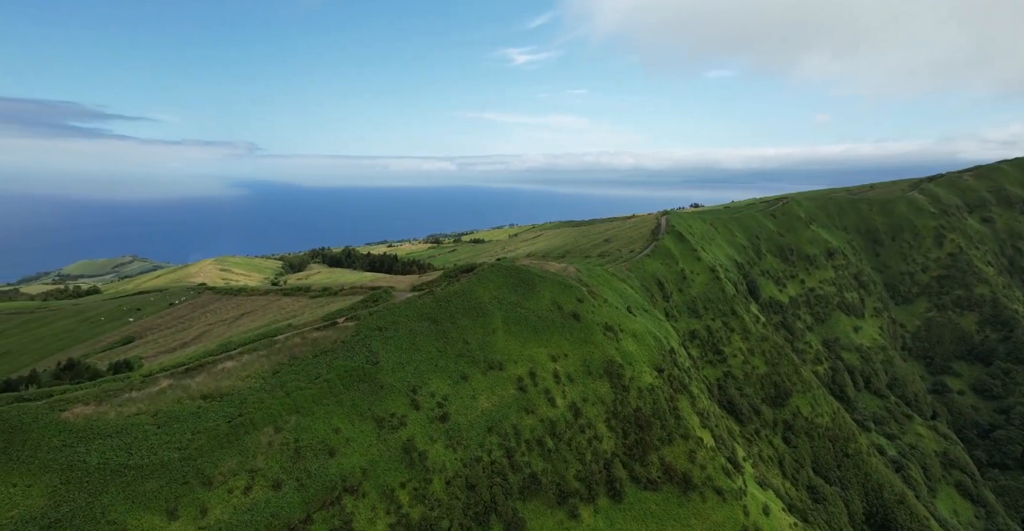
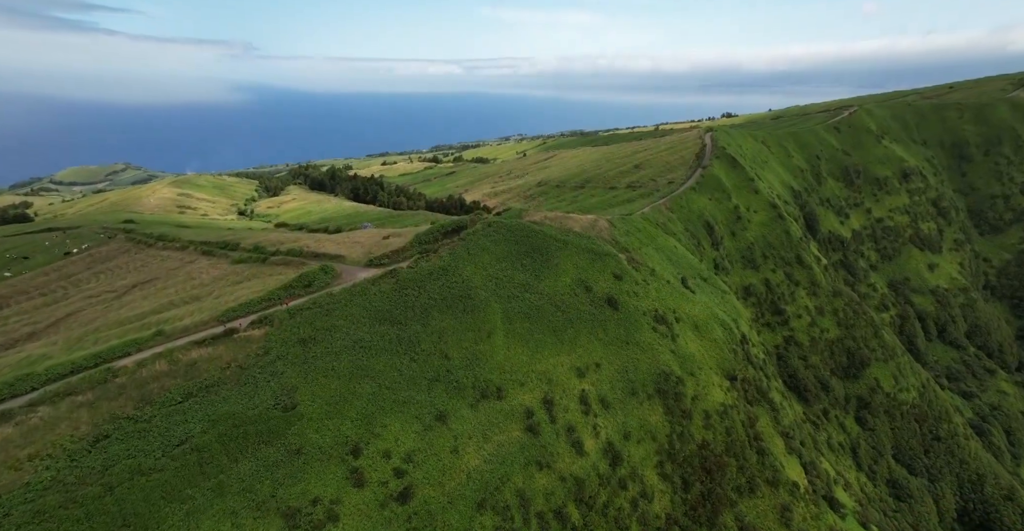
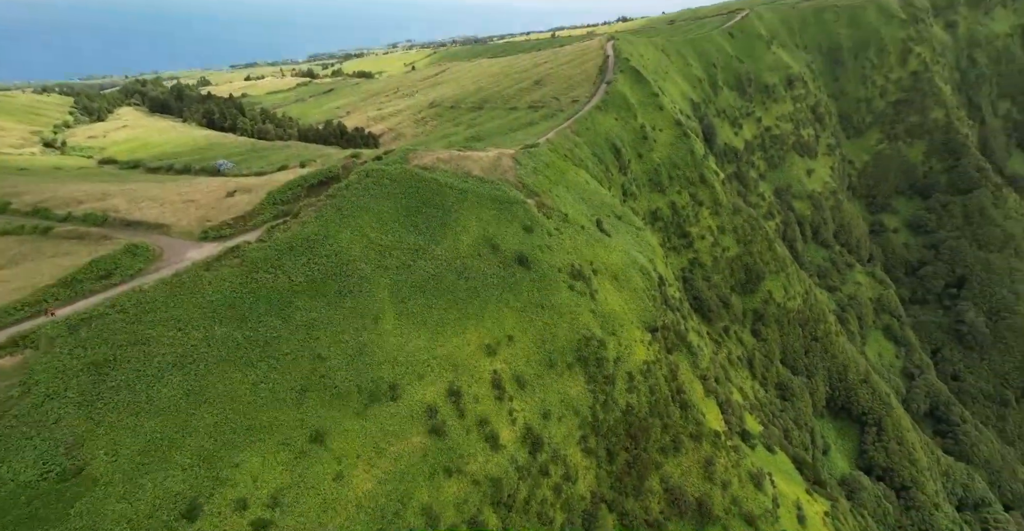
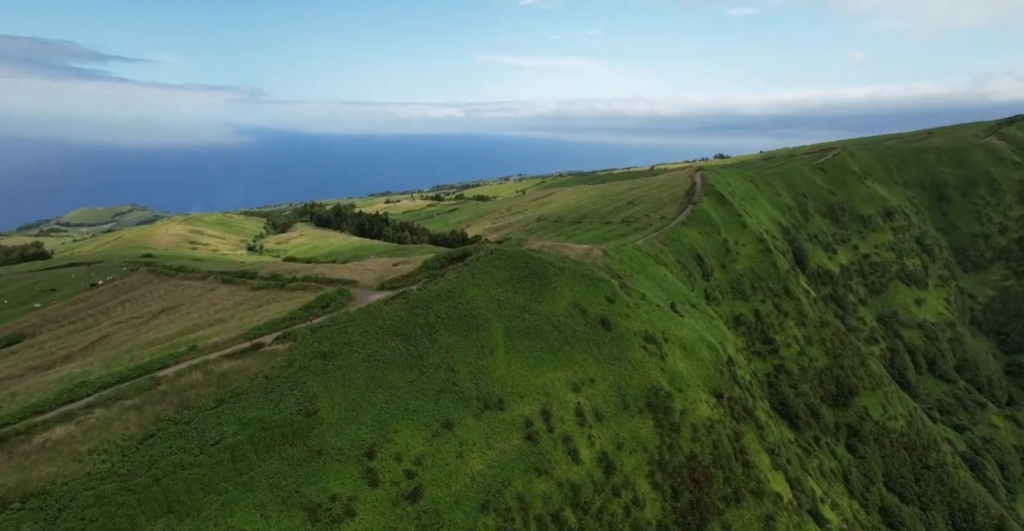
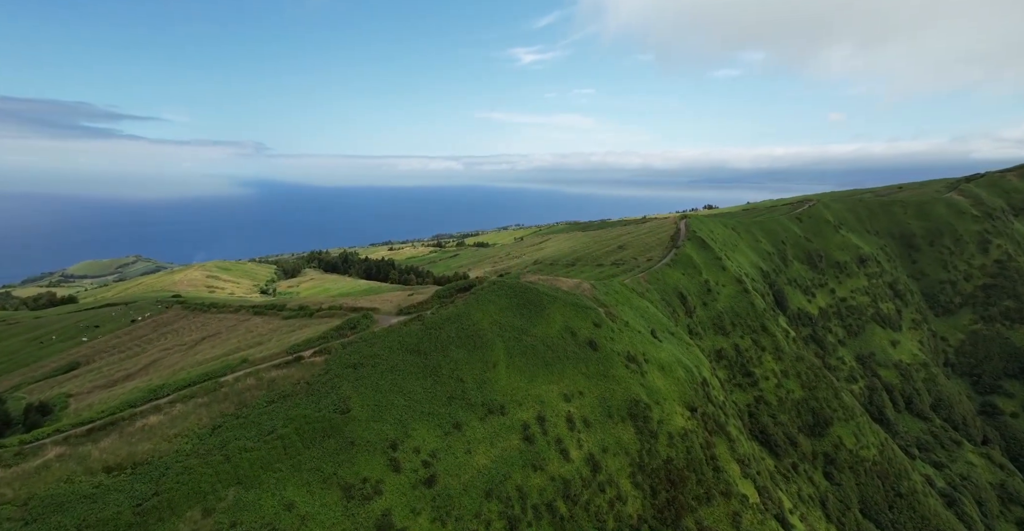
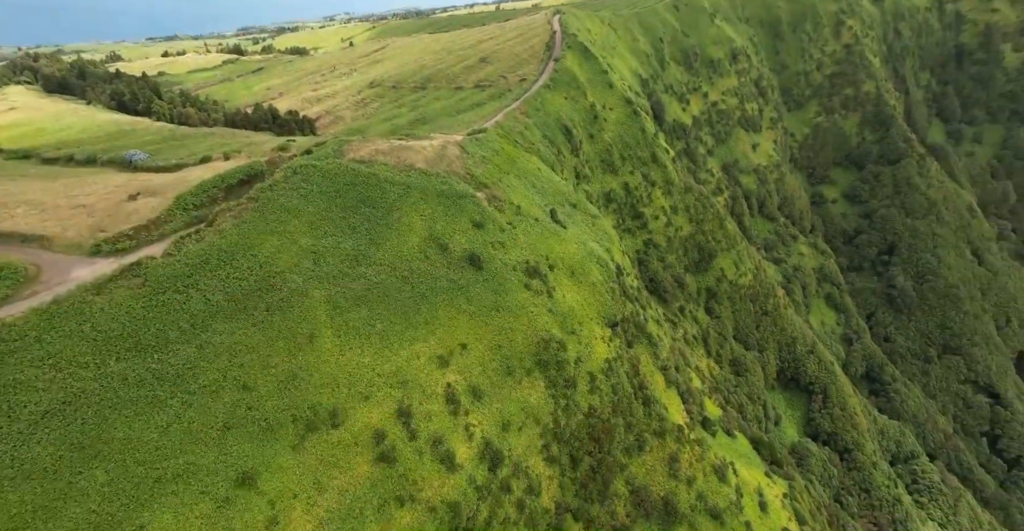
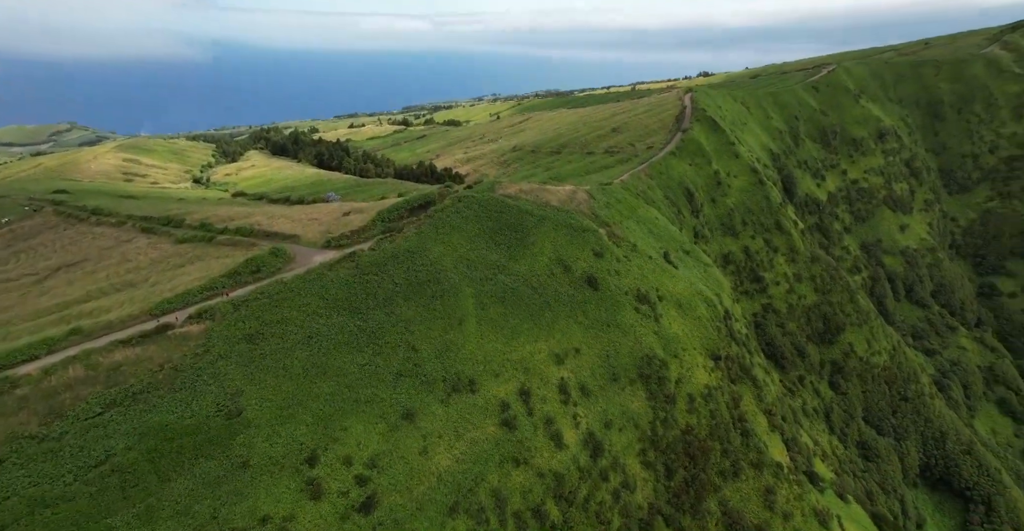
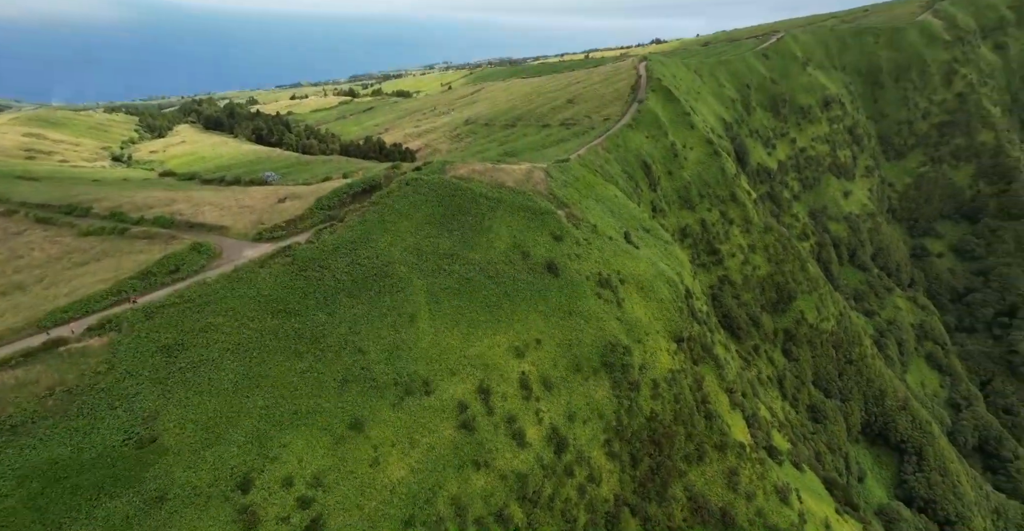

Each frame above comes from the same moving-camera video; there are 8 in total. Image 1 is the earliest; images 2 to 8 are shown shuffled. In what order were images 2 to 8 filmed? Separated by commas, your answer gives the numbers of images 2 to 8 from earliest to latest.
5, 4, 2, 7, 8, 3, 6
